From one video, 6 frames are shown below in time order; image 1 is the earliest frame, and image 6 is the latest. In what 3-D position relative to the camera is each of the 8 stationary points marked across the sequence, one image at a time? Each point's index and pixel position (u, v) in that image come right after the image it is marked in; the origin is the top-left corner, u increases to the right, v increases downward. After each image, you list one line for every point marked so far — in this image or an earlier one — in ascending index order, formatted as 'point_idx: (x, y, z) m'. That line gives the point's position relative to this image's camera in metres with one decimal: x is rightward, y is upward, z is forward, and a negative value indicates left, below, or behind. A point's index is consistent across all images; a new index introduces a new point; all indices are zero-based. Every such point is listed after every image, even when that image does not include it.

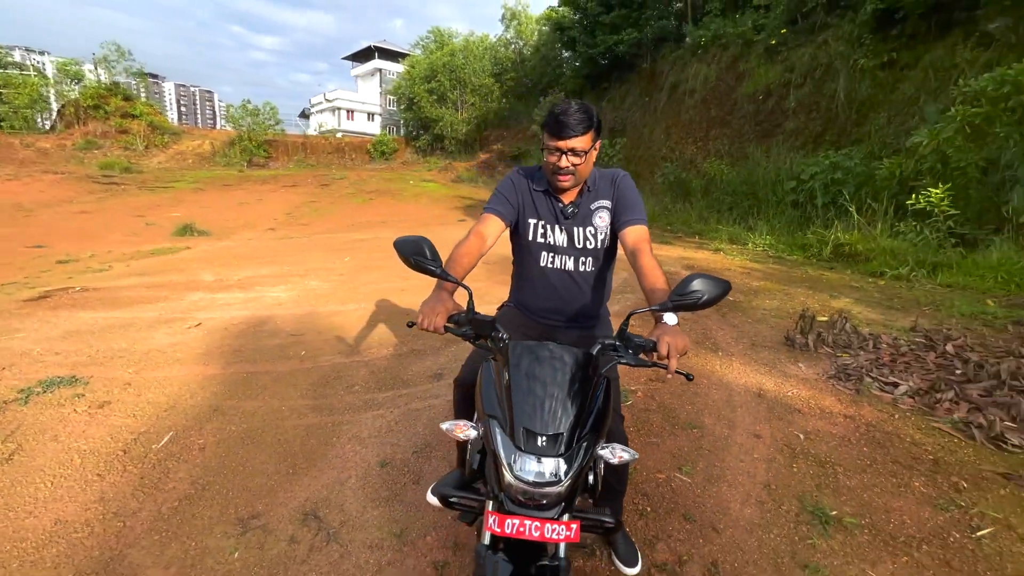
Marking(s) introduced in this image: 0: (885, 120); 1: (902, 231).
0: (+8.1, +3.7, +10.7) m
1: (+6.5, +1.0, +8.1) m
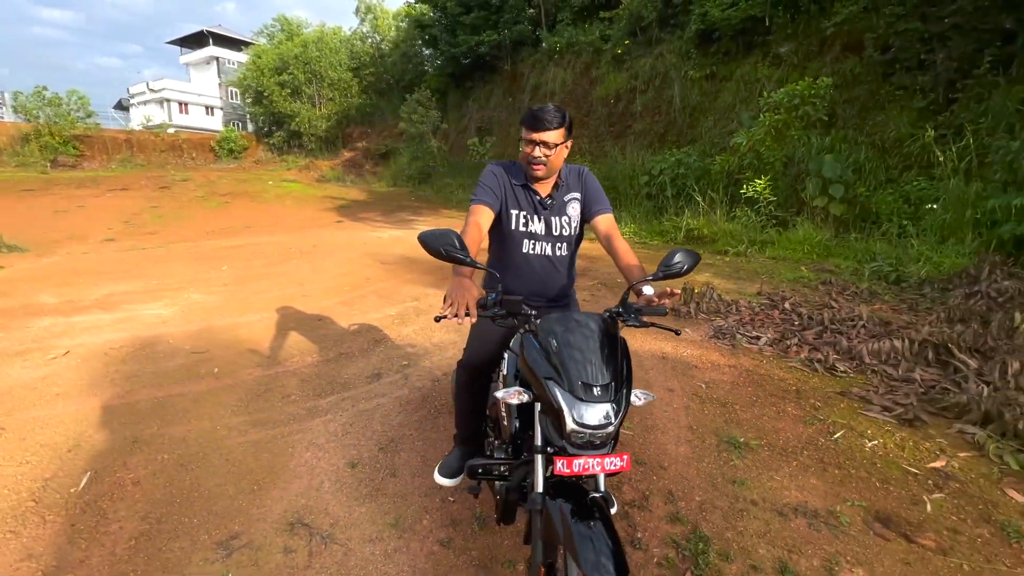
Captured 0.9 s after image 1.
0: (+5.2, +4.3, +12.6) m
1: (+4.5, +1.5, +9.8) m
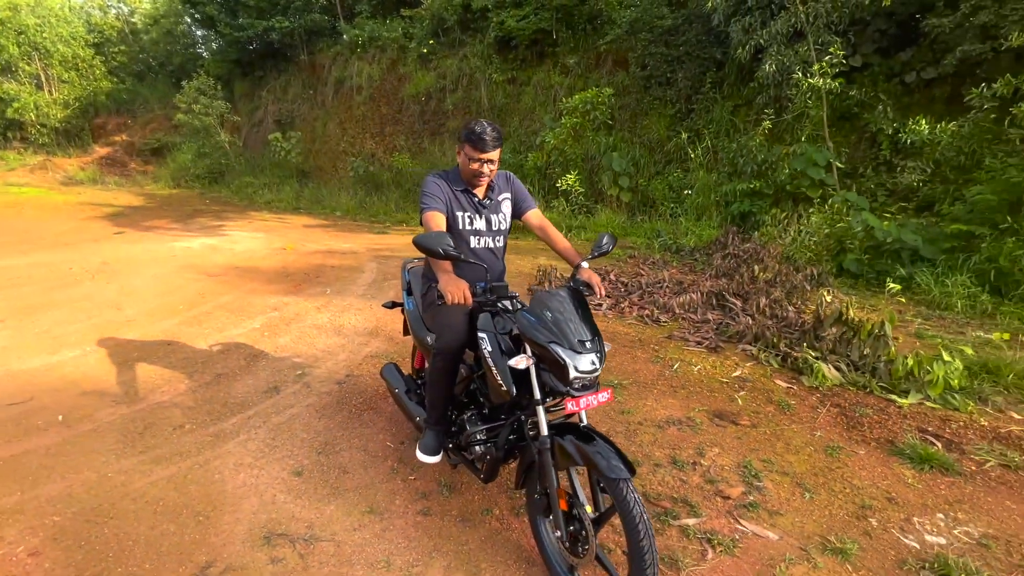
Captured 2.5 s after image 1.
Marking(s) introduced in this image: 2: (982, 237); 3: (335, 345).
0: (+0.2, +4.8, +14.0) m
1: (+0.9, +1.9, +11.2) m
2: (+5.4, +0.6, +5.7) m
3: (-1.7, -0.6, +4.6) m
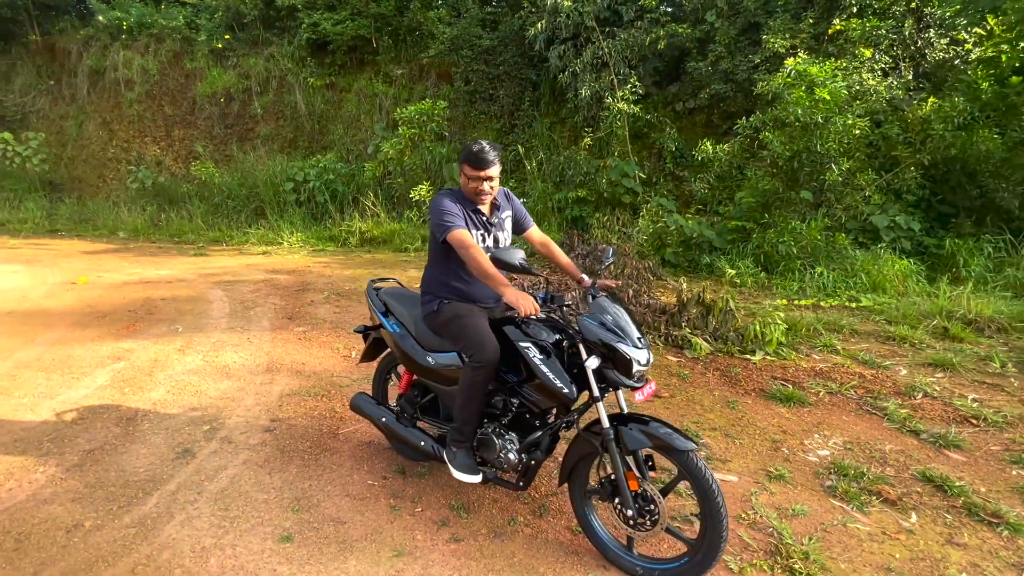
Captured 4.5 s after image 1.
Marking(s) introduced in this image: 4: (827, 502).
0: (-4.5, +4.3, +13.4) m
1: (-2.5, +1.6, +11.0) m
2: (+3.8, +0.9, +7.5) m
3: (-2.3, -0.8, +3.9) m
4: (+1.8, -1.2, +2.7) m
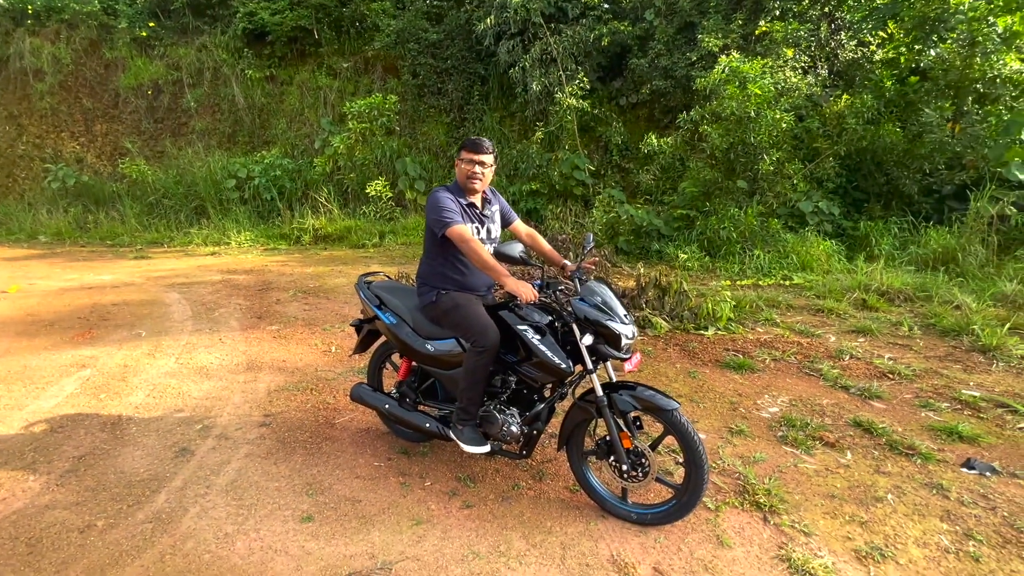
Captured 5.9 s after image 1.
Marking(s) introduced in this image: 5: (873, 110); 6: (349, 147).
0: (-5.9, +4.4, +13.0) m
1: (-3.5, +1.7, +10.9) m
2: (+3.2, +1.2, +8.1) m
3: (-2.4, -0.8, +3.9) m
4: (+1.8, -1.1, +3.2) m
5: (+5.9, +2.9, +7.9) m
6: (-3.8, +3.3, +11.1) m
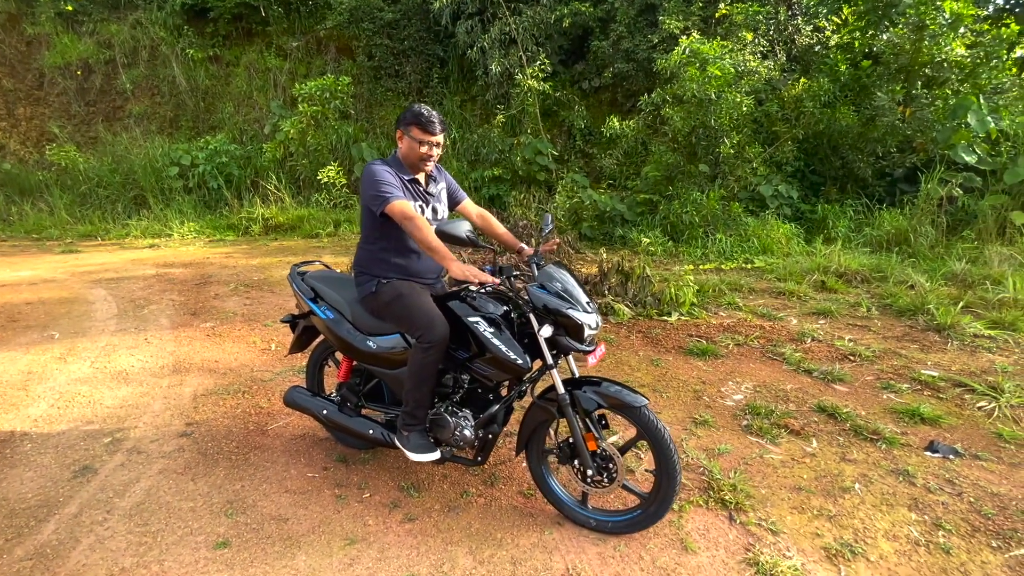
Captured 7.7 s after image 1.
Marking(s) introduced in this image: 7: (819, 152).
0: (-6.9, +4.5, +12.2) m
1: (-4.4, +1.8, +10.3) m
2: (+2.5, +1.4, +8.0) m
3: (-2.7, -0.8, +3.5) m
4: (+1.5, -1.0, +3.1) m
5: (+5.2, +3.2, +7.9) m
6: (-4.6, +3.4, +10.5) m
7: (+5.2, +2.3, +8.1) m
